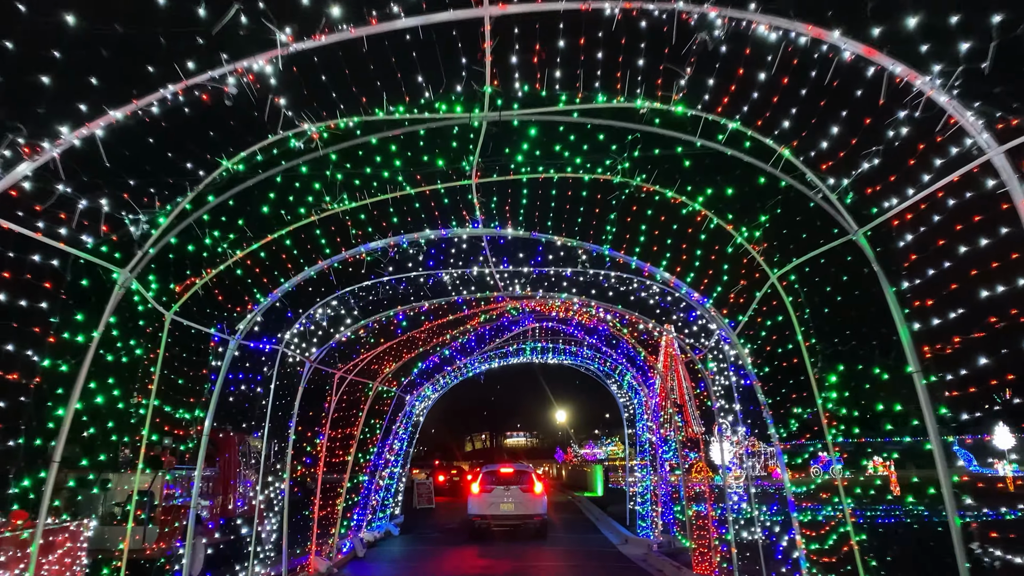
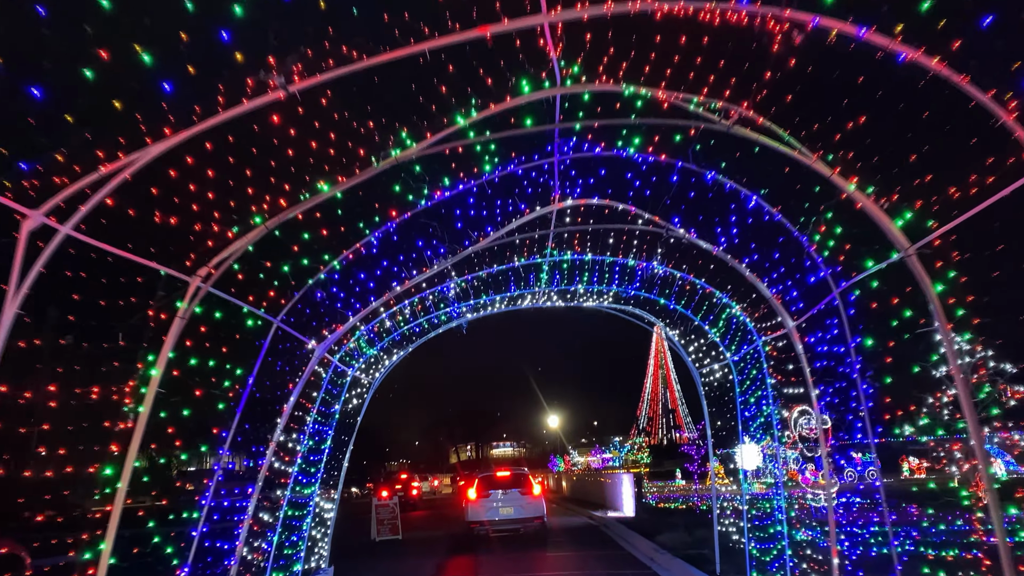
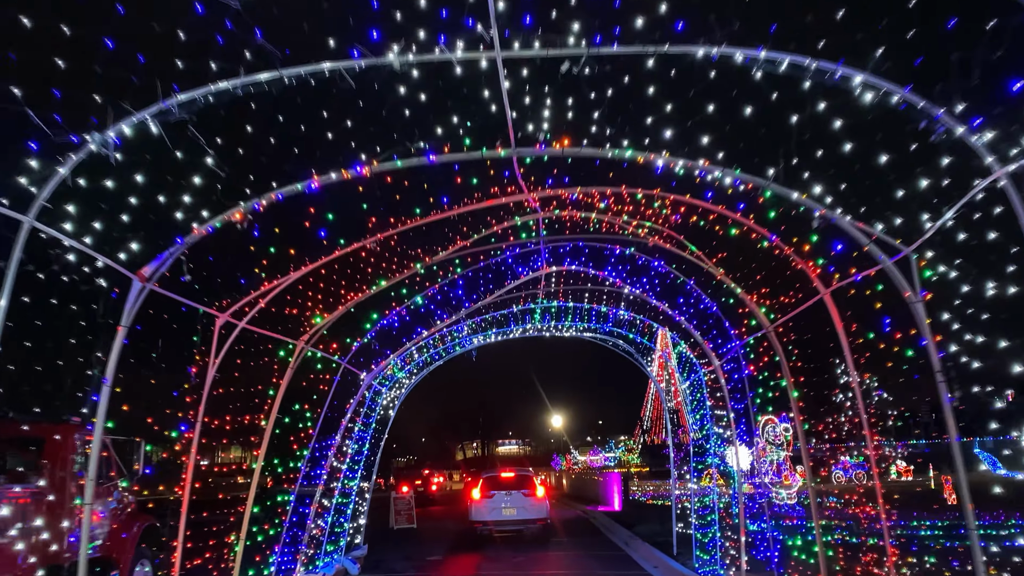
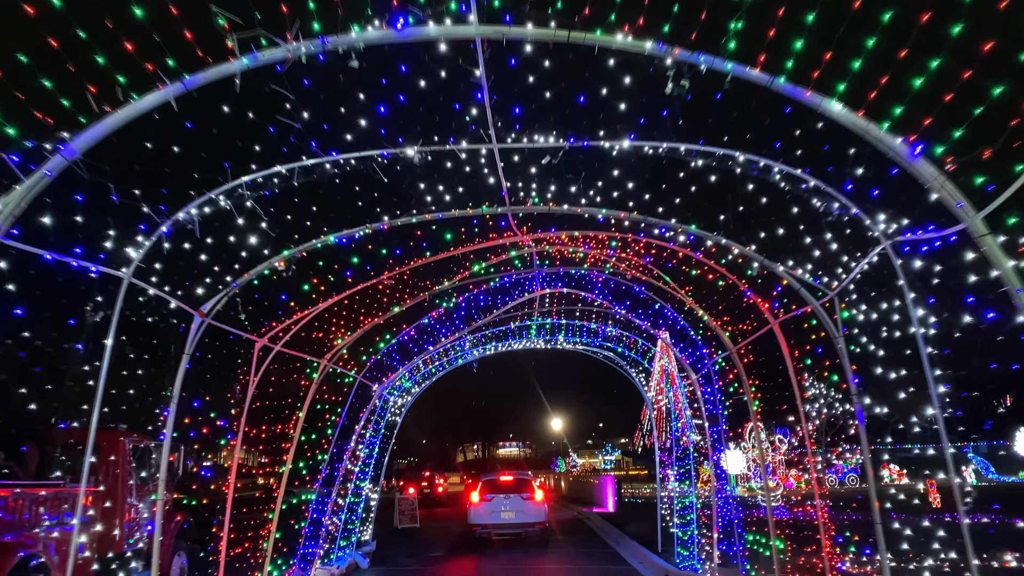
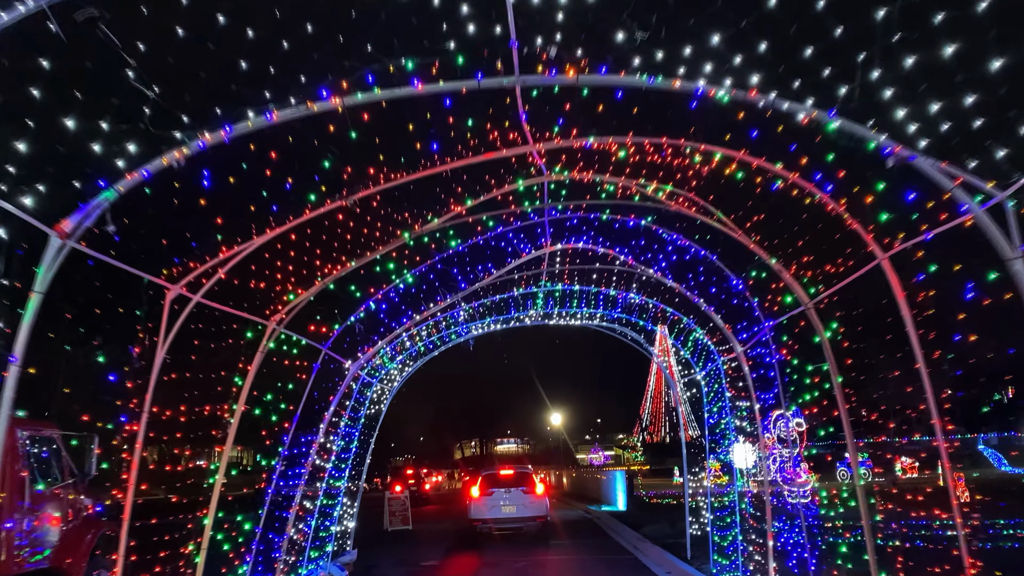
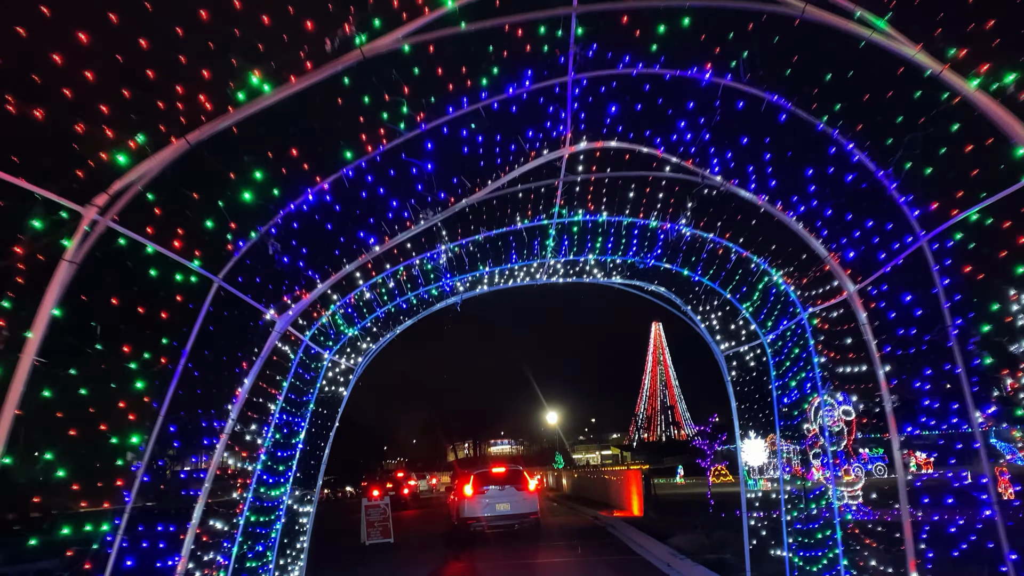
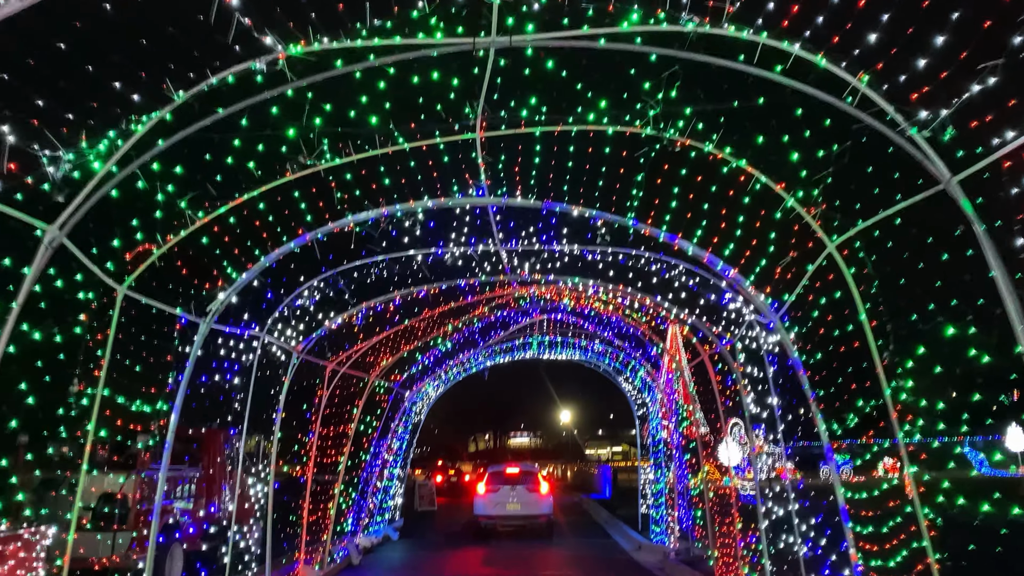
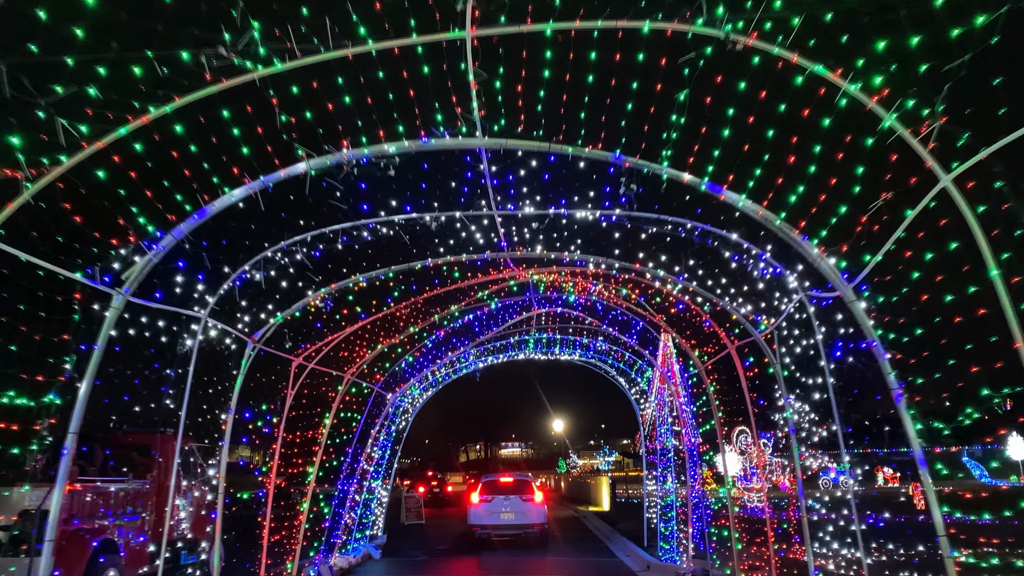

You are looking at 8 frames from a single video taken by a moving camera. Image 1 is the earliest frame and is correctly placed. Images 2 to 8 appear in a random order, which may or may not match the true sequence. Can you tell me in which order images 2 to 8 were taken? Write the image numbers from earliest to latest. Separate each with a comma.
7, 8, 4, 3, 5, 2, 6
